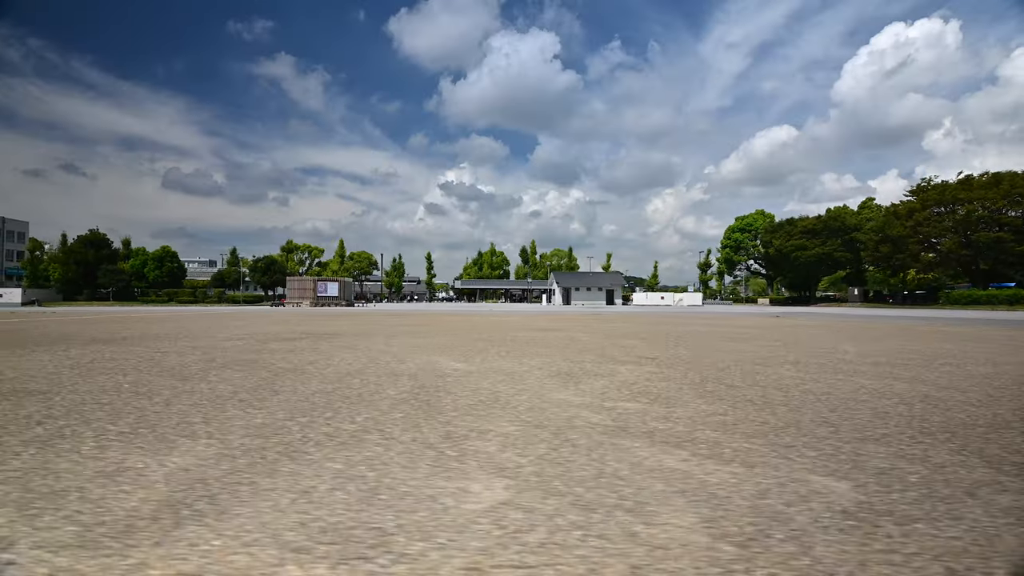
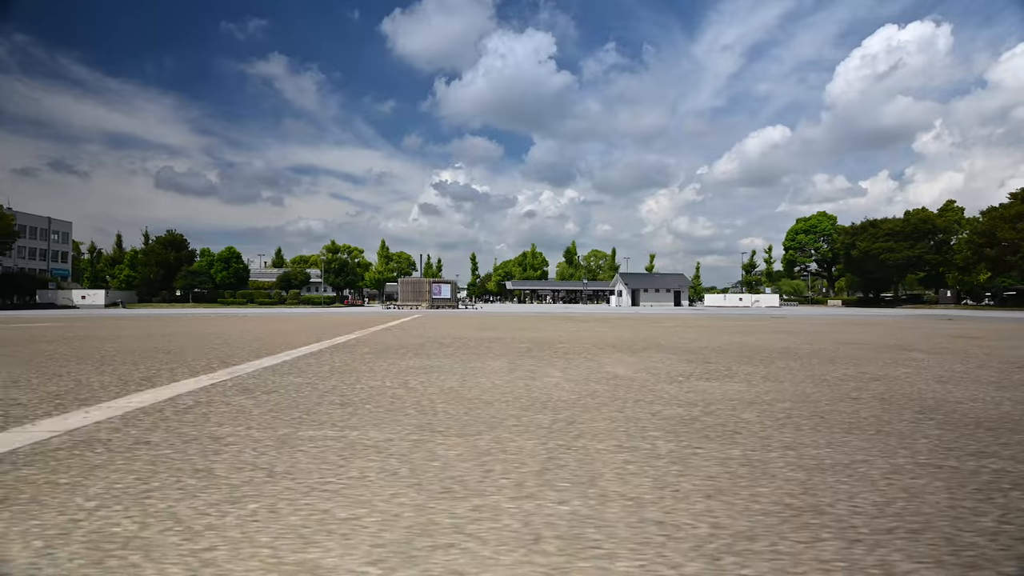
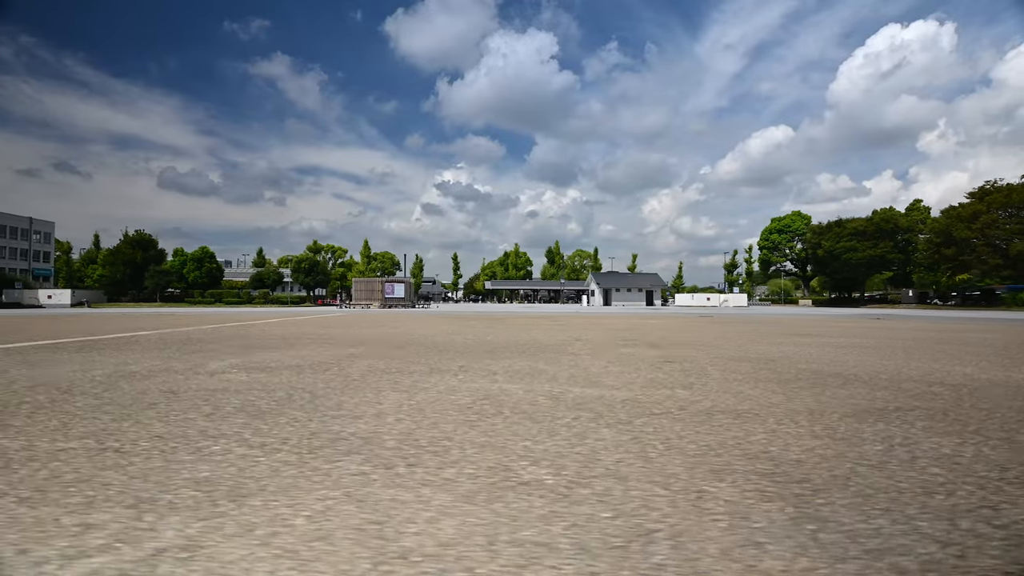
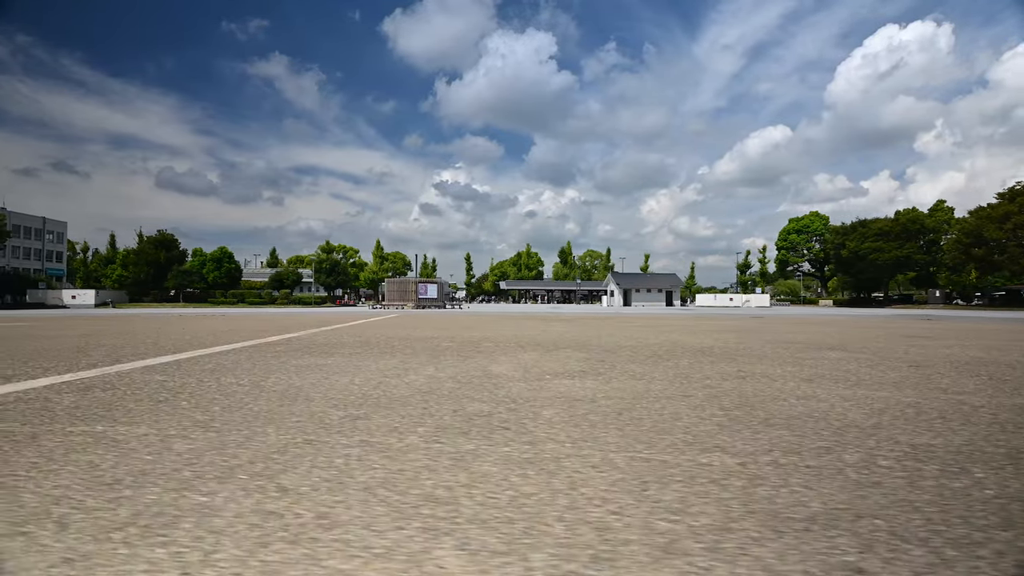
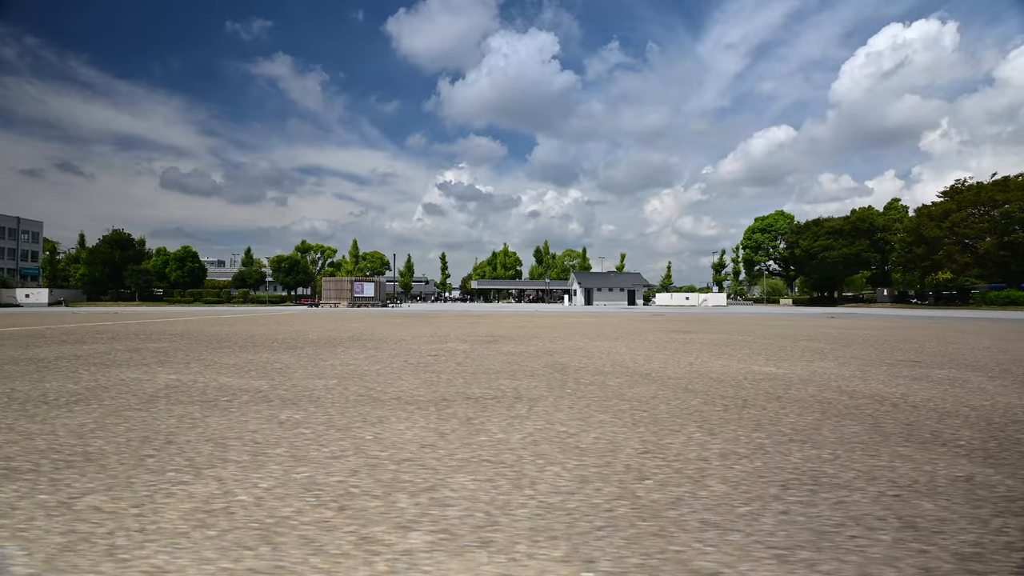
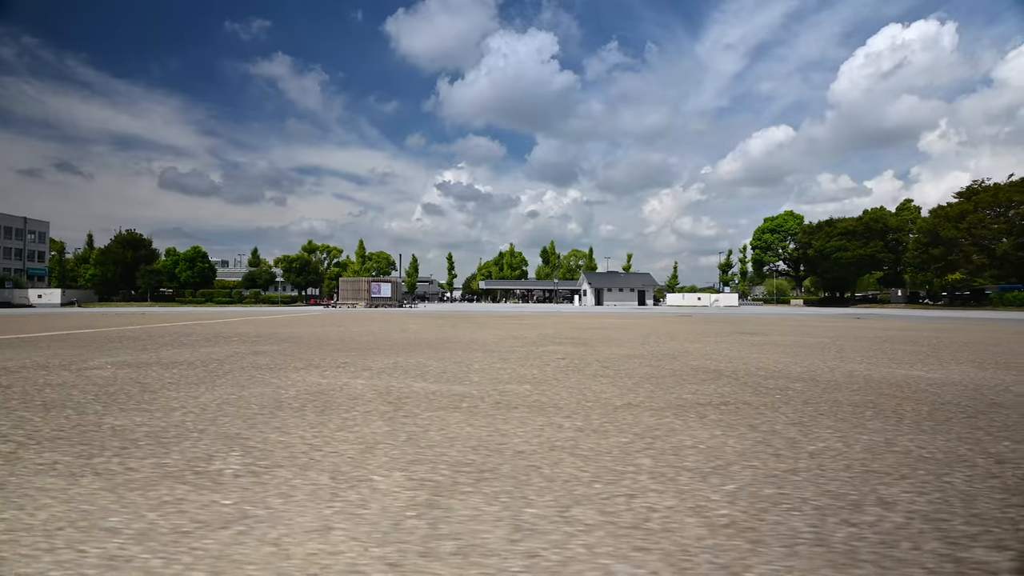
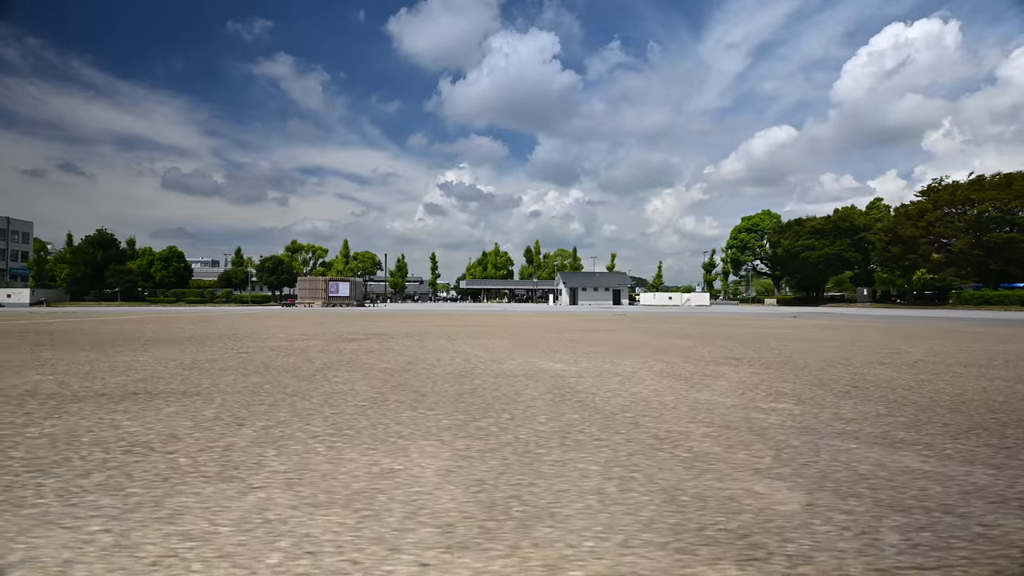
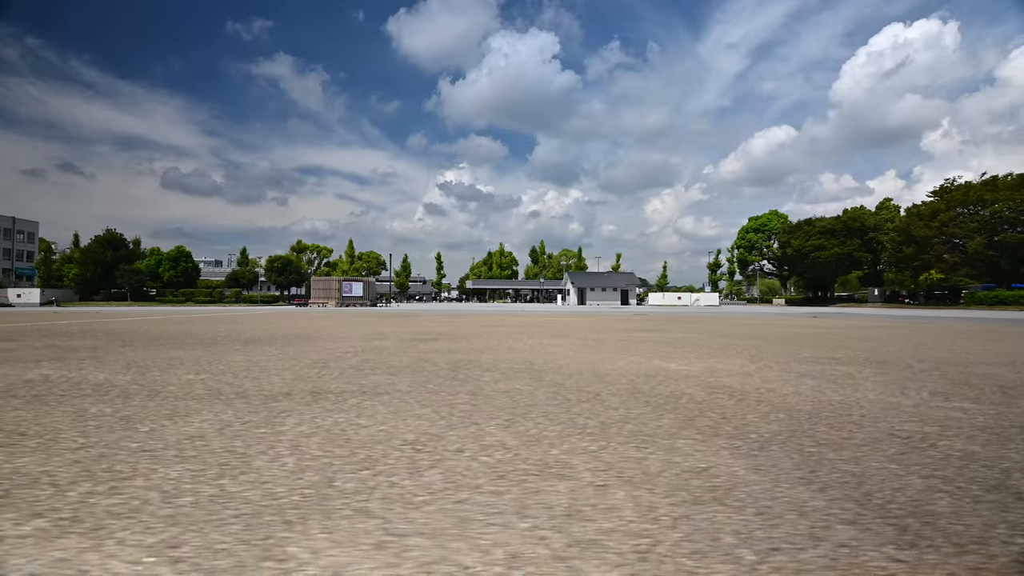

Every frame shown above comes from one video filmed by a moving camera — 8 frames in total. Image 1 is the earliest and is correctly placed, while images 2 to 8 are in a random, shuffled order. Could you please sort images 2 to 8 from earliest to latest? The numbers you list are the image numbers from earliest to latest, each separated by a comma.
7, 8, 5, 6, 3, 4, 2
